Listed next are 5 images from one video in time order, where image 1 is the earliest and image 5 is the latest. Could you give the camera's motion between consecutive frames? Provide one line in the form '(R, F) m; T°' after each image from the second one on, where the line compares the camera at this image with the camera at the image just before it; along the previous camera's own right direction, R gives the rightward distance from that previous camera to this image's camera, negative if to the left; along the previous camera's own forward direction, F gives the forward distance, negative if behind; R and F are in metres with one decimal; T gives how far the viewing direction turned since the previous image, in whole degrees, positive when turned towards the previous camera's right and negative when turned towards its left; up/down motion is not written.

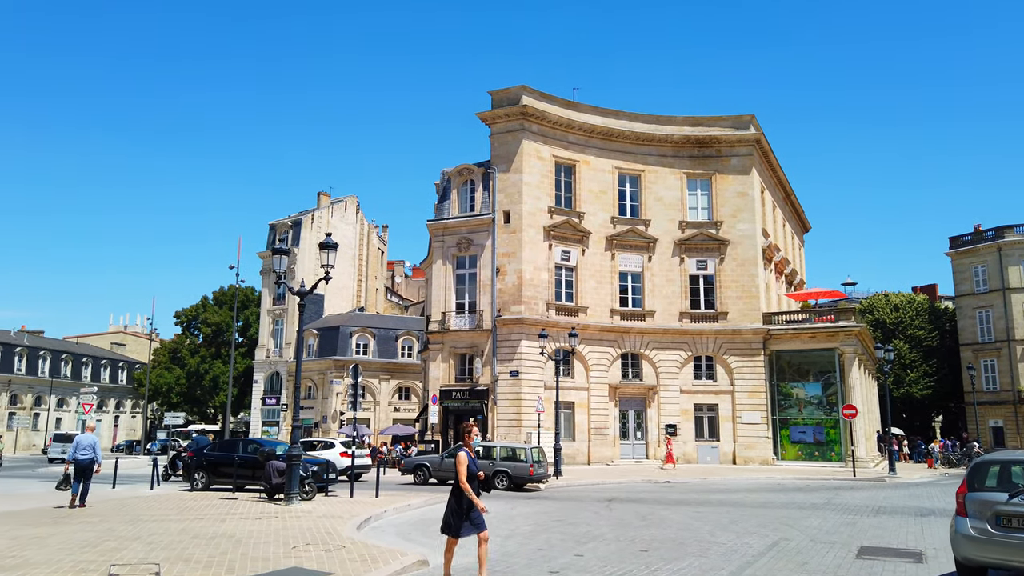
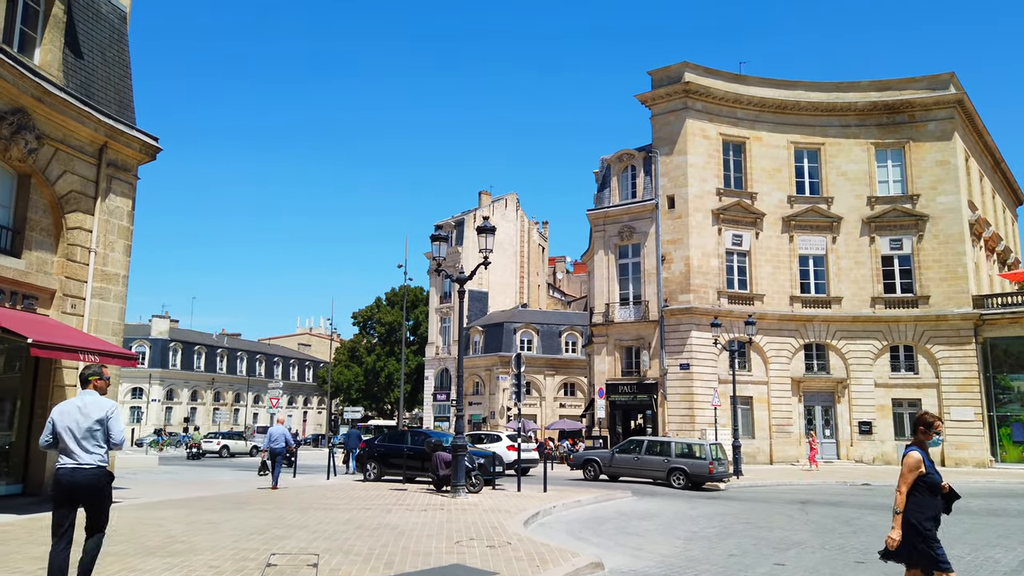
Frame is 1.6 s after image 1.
(-0.2, +1.0) m; -12°
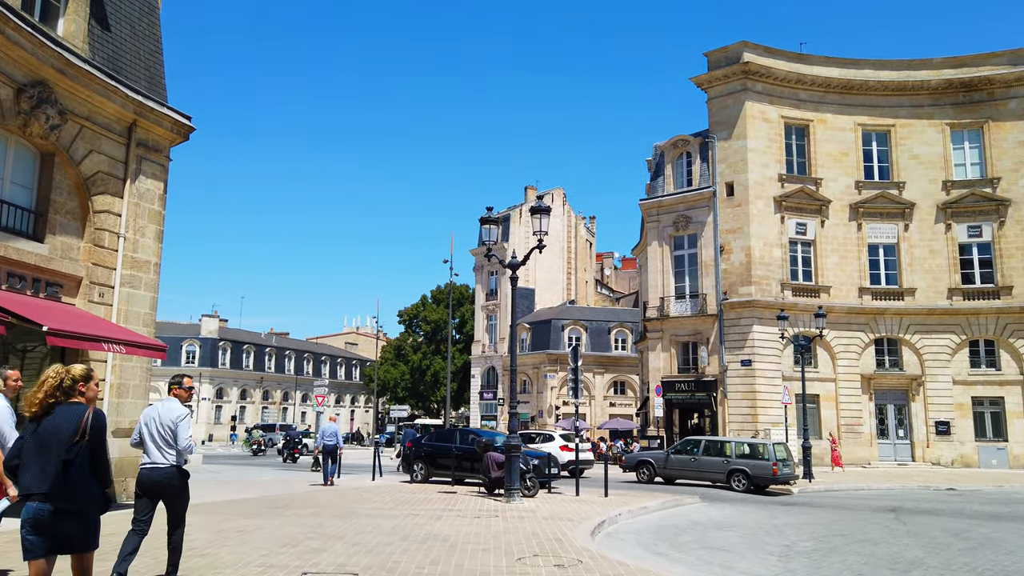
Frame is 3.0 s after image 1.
(-0.2, +1.2) m; -3°
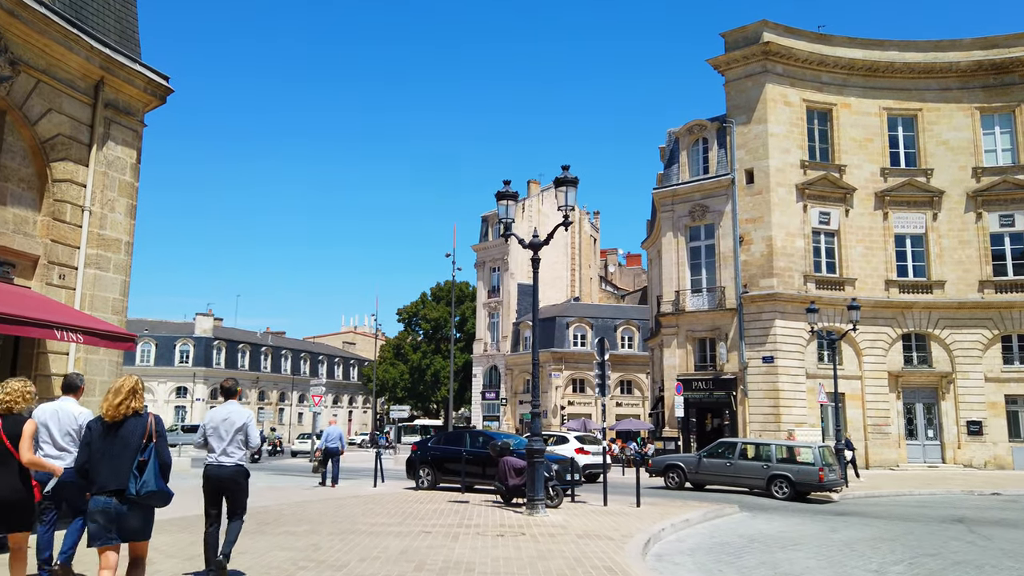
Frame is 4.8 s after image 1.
(-0.4, +1.6) m; 0°
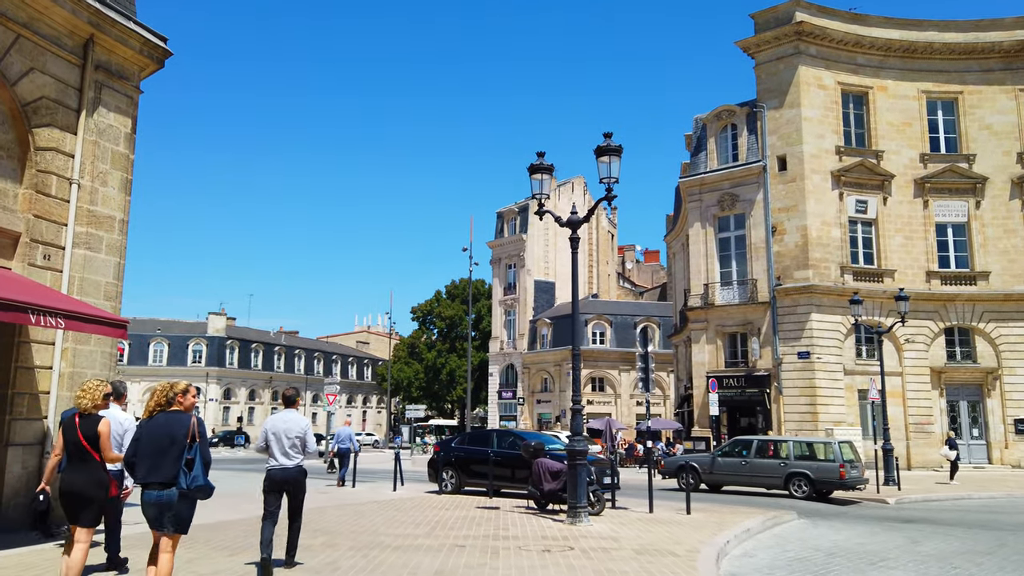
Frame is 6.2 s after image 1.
(-0.4, +1.2) m; -1°
